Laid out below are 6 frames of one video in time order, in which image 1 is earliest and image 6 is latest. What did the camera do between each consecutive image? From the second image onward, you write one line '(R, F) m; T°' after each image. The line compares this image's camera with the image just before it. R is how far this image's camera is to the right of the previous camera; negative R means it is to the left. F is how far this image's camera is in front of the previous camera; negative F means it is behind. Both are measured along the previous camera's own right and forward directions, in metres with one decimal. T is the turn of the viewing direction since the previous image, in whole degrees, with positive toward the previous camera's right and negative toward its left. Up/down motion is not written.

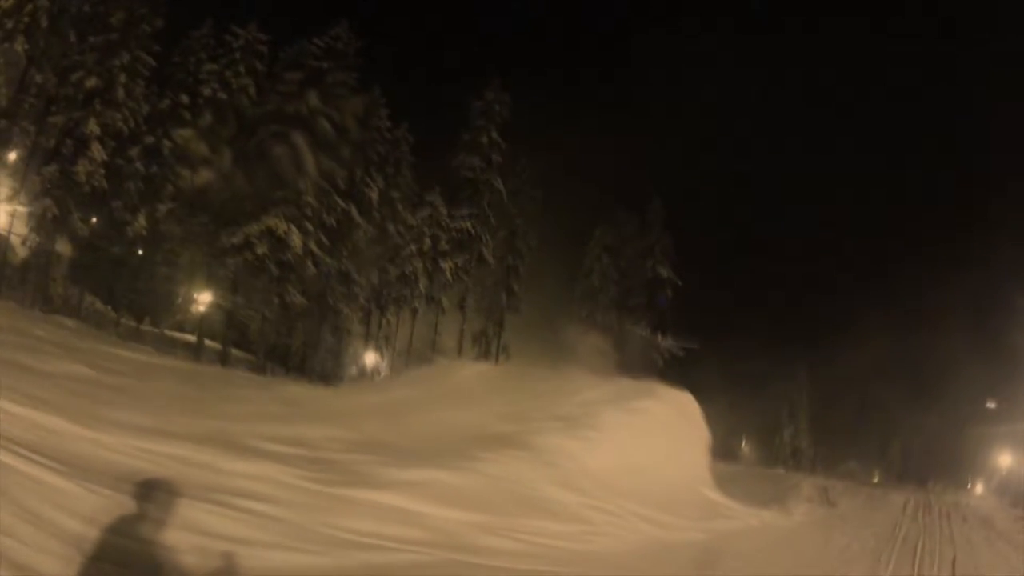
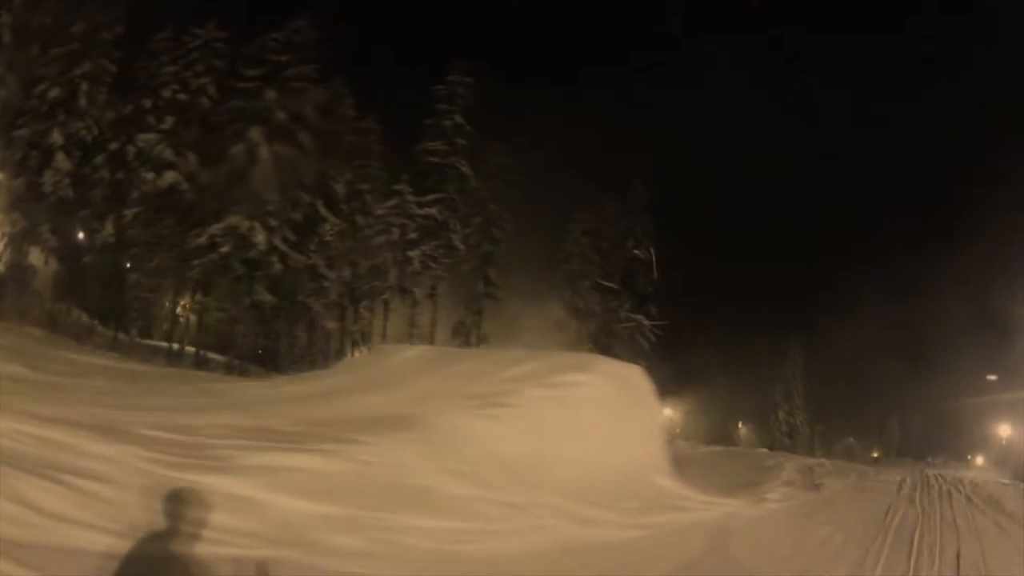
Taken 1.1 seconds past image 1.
(+0.5, +0.9) m; 0°
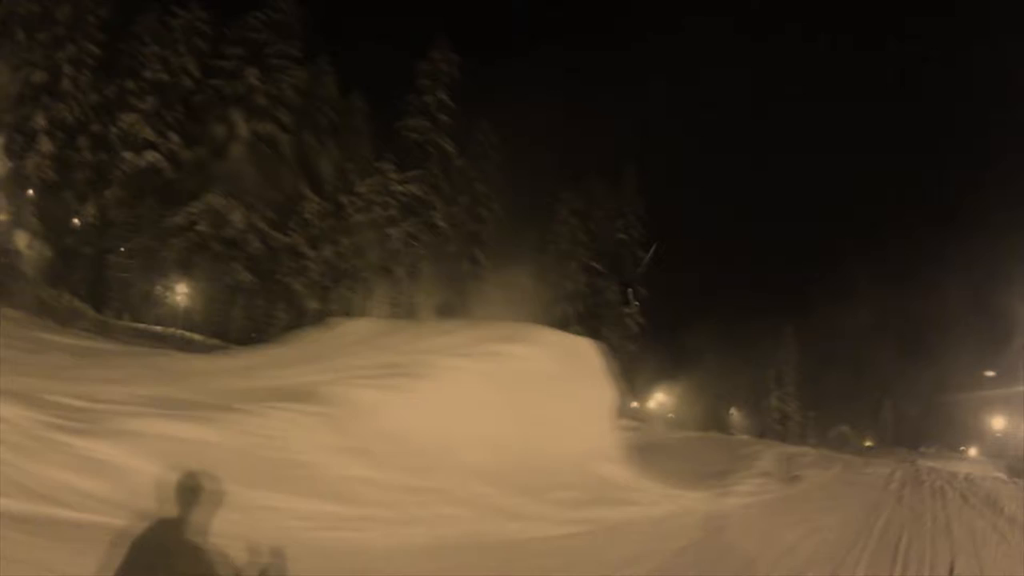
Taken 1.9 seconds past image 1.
(+0.3, +0.7) m; 0°
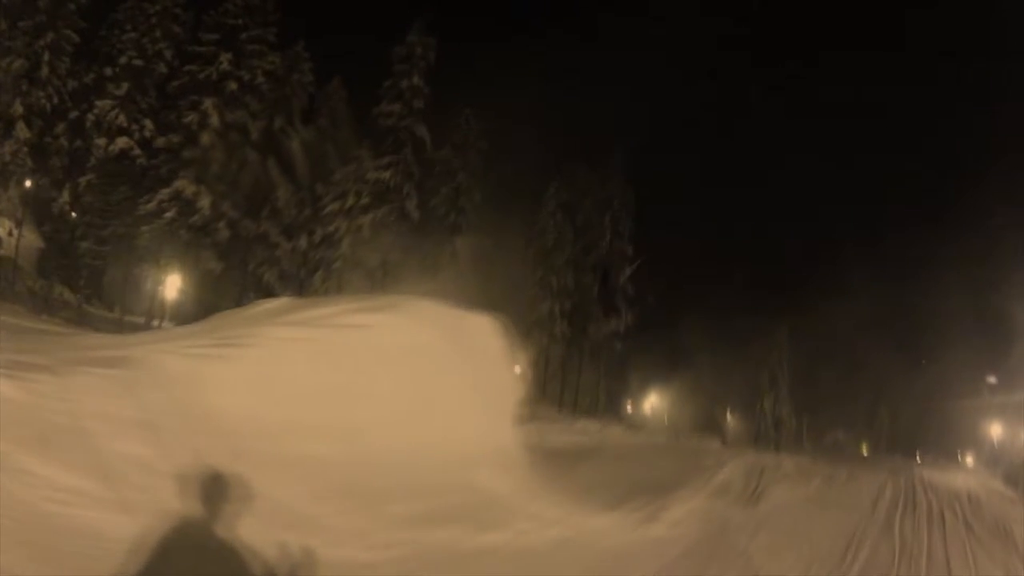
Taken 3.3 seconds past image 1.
(+0.5, +1.1) m; 0°
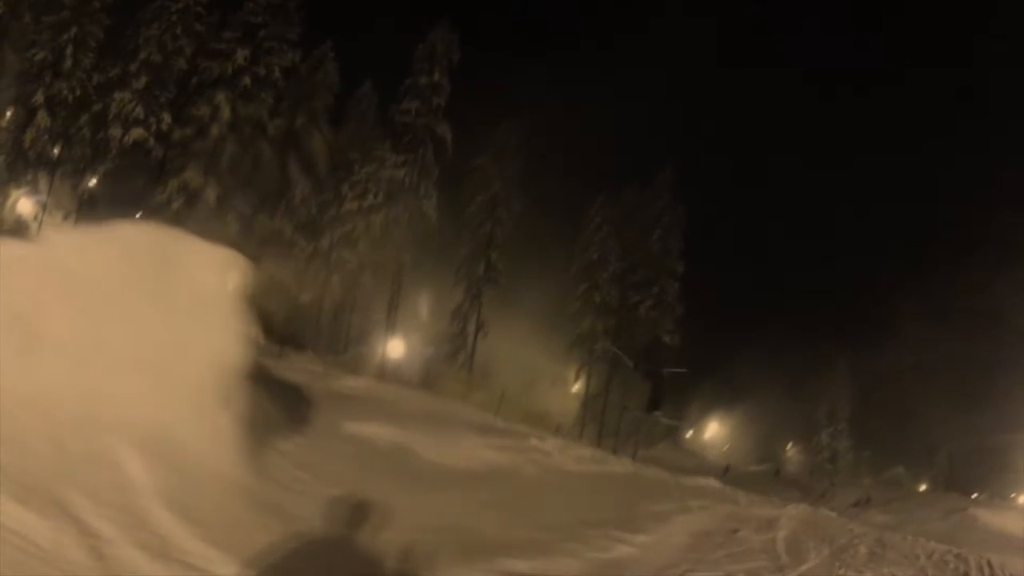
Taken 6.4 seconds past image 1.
(+0.7, +1.7) m; -3°
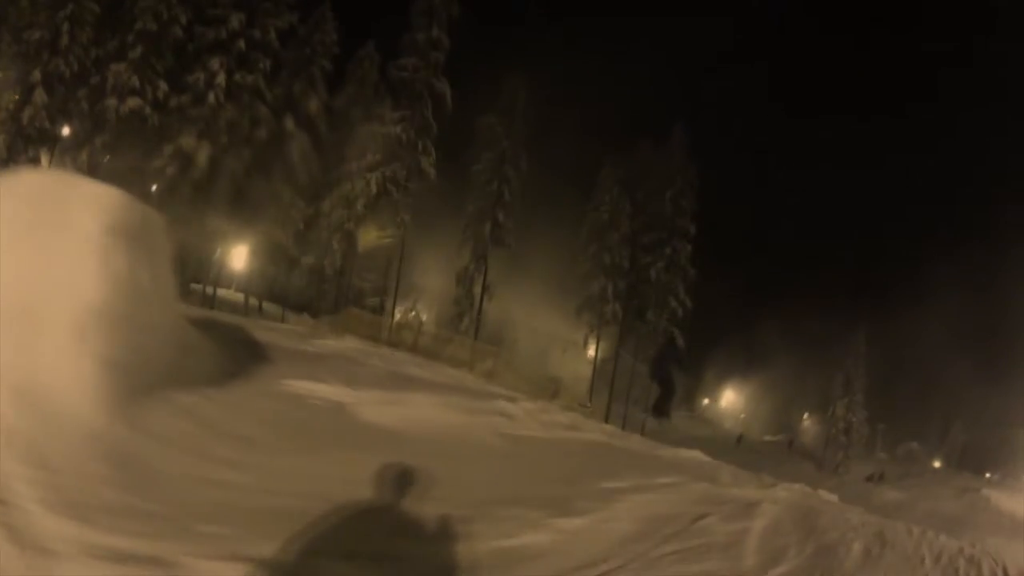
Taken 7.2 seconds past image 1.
(+0.3, +0.6) m; -1°
